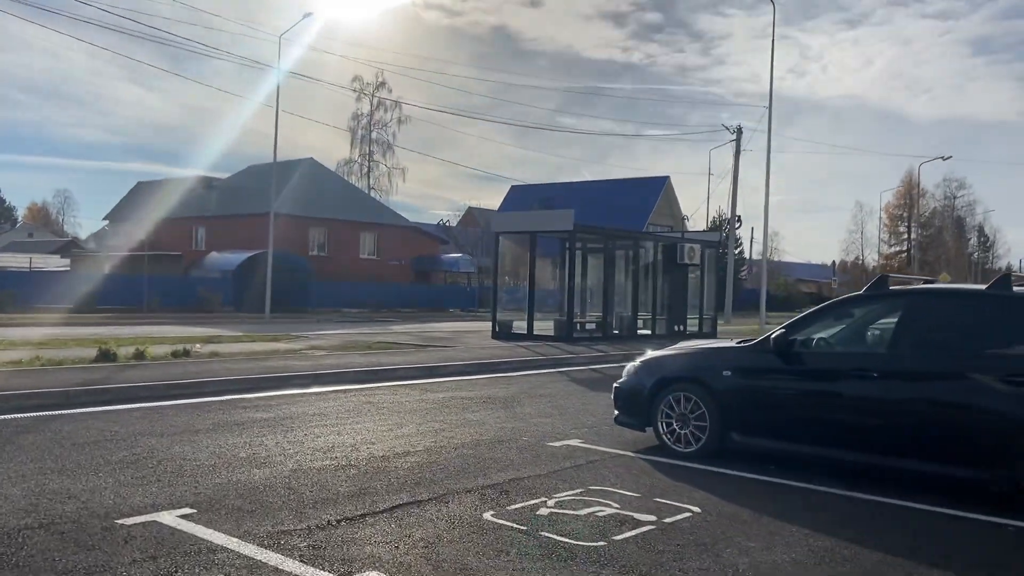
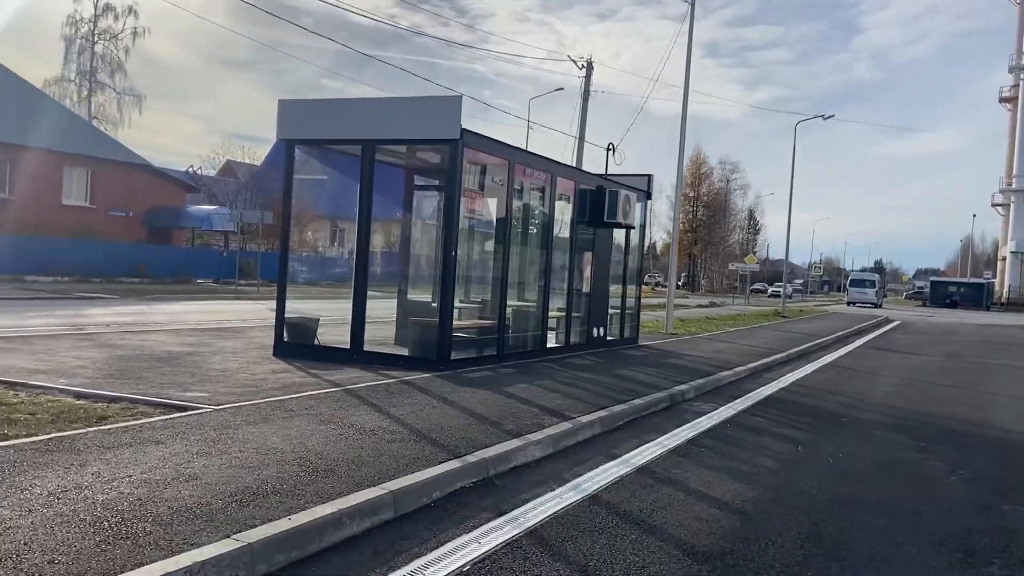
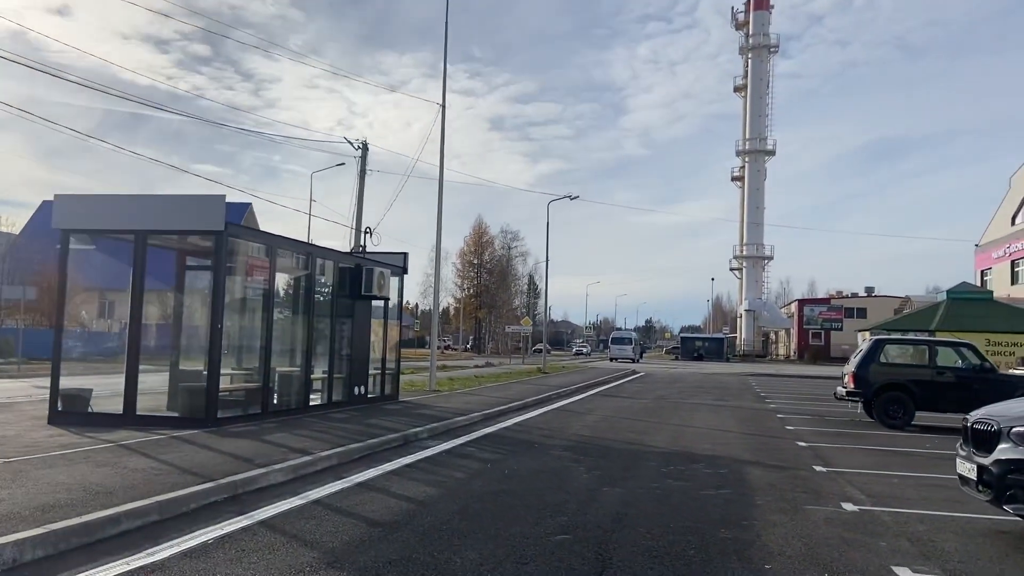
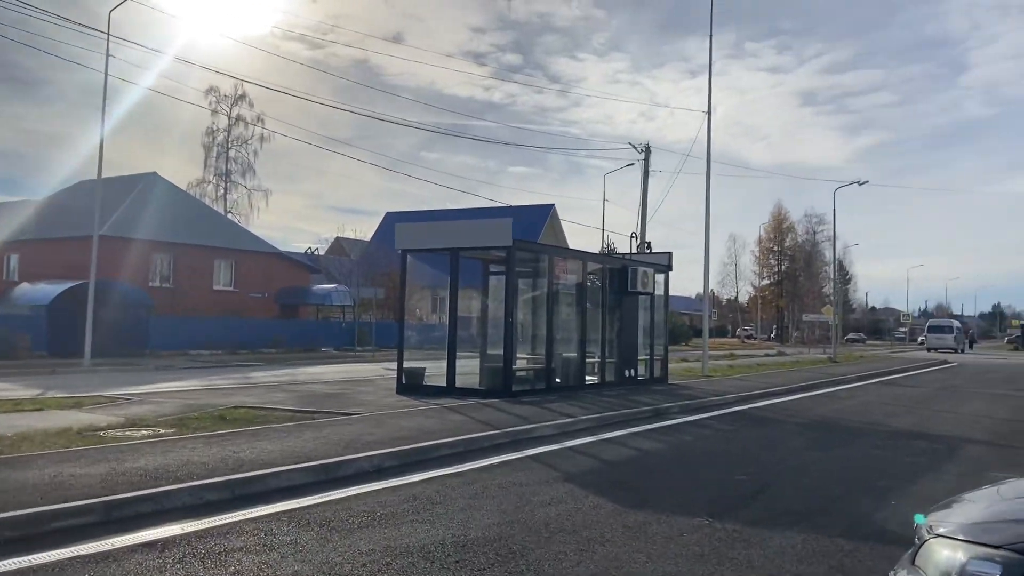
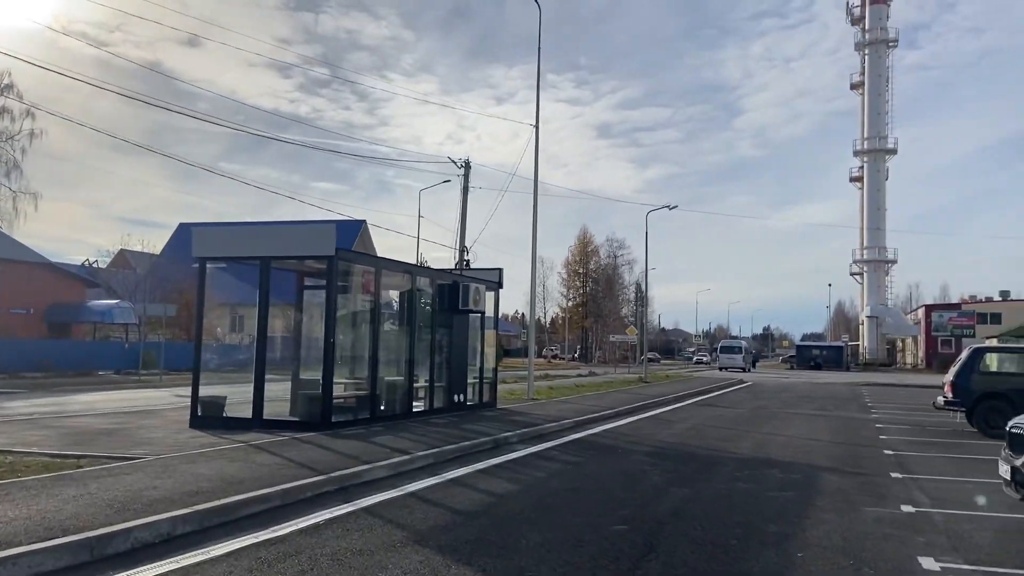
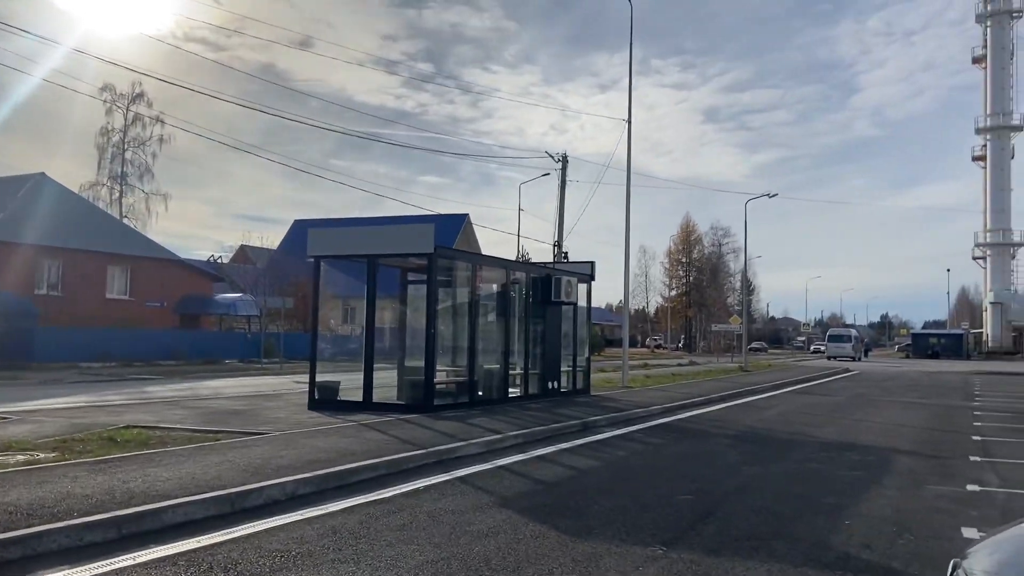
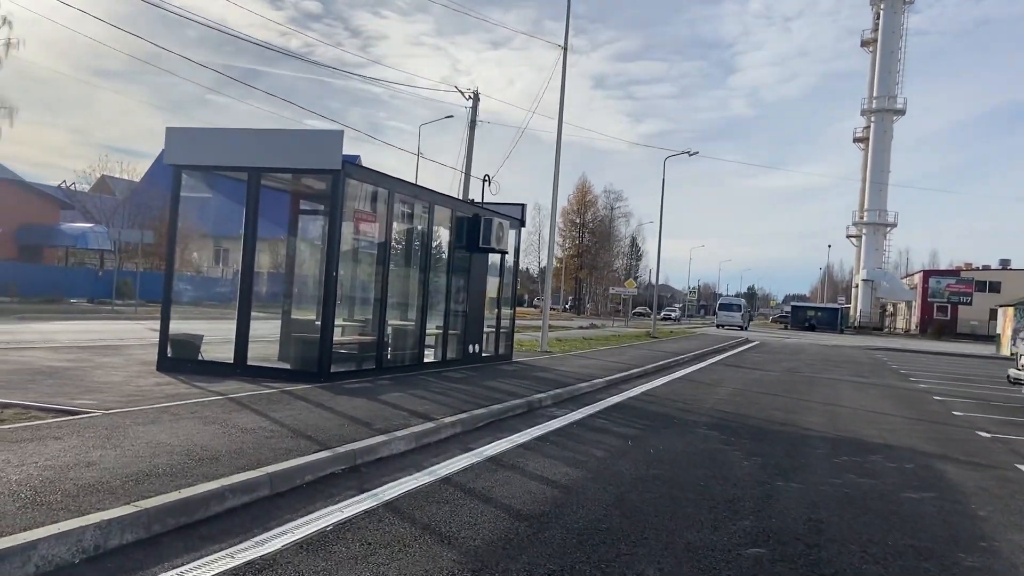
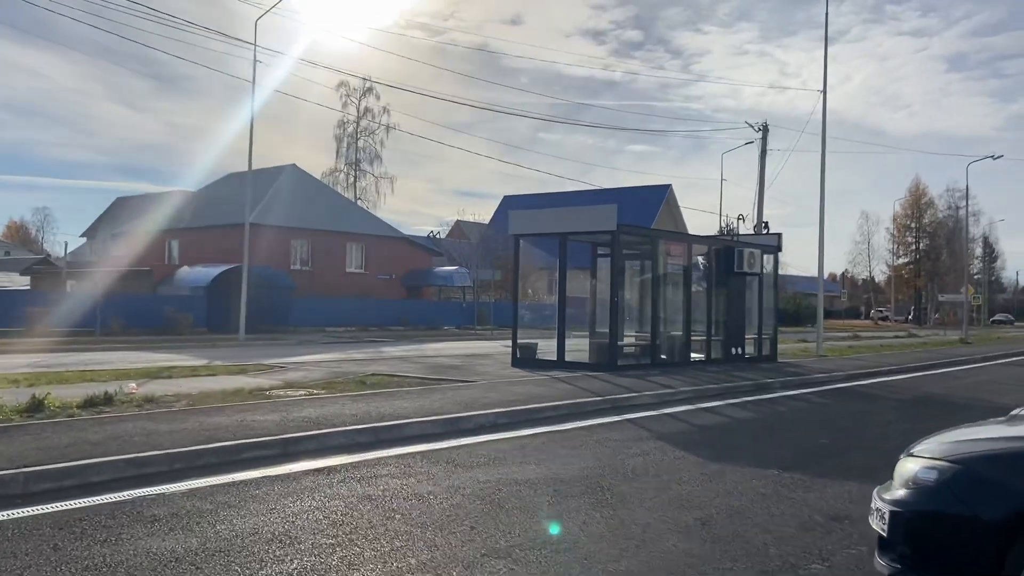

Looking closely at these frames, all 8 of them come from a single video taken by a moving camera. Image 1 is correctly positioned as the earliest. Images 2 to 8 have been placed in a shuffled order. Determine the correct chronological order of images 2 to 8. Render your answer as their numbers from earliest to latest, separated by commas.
8, 4, 6, 5, 3, 7, 2
